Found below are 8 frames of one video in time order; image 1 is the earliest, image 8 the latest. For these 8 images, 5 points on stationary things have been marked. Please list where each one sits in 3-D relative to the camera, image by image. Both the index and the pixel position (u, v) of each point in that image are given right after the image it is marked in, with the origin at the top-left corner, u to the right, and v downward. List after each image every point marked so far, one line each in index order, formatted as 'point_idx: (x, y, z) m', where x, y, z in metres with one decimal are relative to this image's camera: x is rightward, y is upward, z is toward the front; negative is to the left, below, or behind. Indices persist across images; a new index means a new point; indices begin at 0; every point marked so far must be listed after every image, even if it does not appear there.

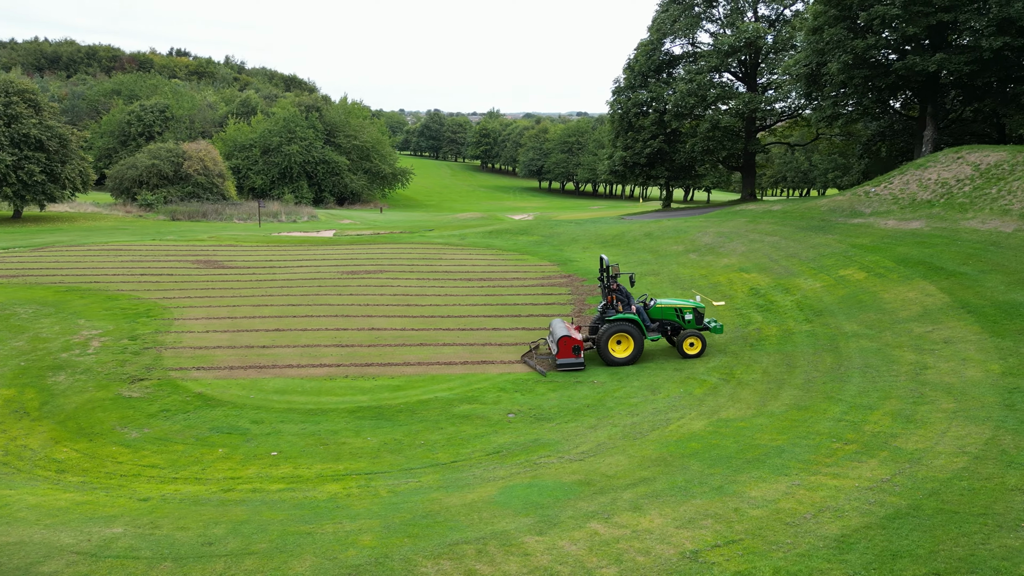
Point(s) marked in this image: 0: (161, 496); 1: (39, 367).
0: (-3.8, -2.3, +8.6) m
1: (-8.5, -1.4, +13.9) m
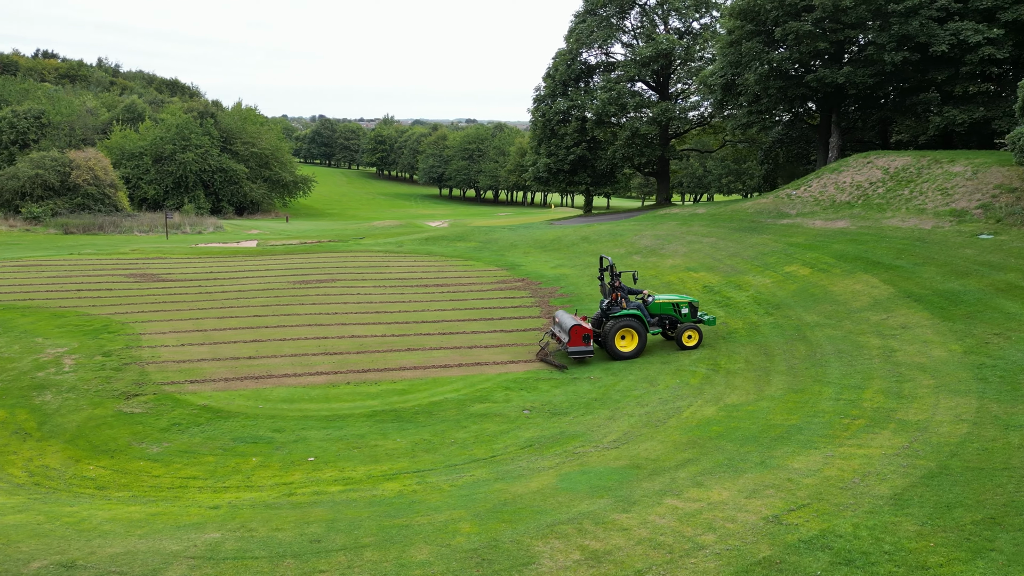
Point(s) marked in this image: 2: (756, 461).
0: (-3.1, -2.4, +8.6) m
1: (-8.5, -1.7, +13.2) m
2: (+2.9, -2.0, +9.1) m
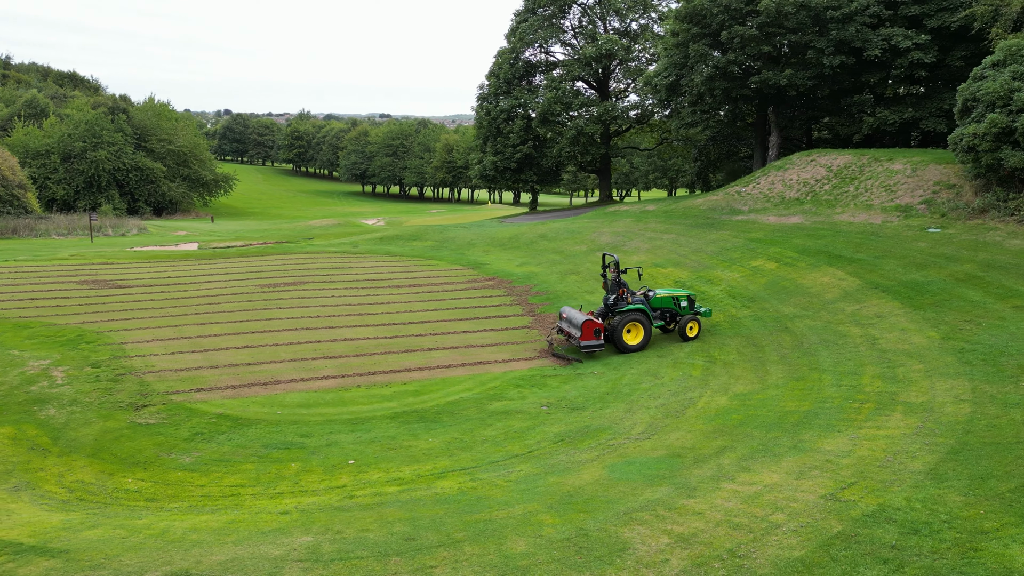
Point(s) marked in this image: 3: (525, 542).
0: (-2.4, -2.5, +8.7) m
1: (-8.2, -1.9, +12.8) m
2: (+3.5, -2.0, +9.8) m
3: (+0.1, -2.4, +7.3) m
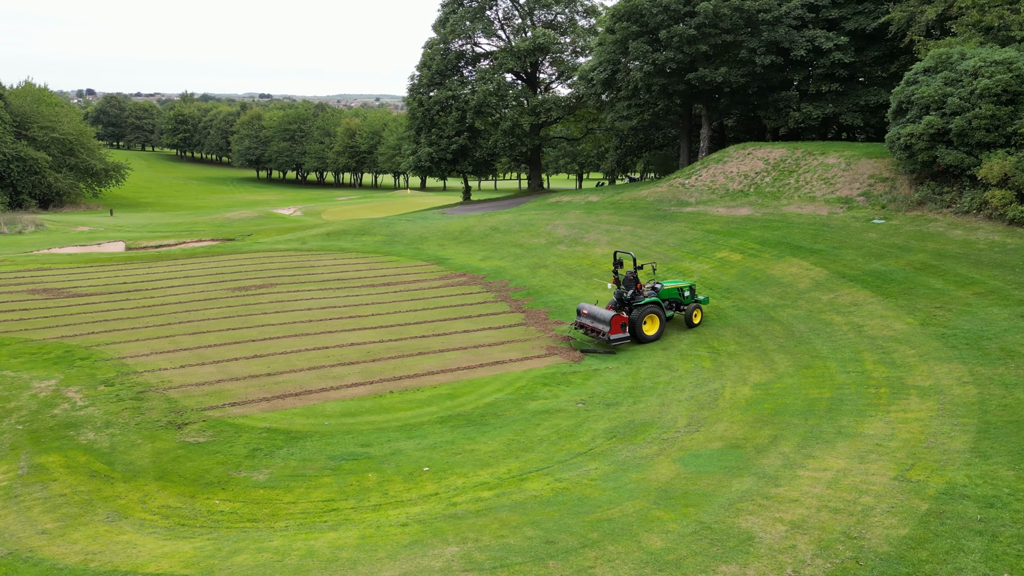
0: (-1.2, -2.7, +9.2) m
1: (-7.5, -2.2, +12.4) m
2: (+4.6, -2.0, +11.0) m
3: (+1.5, -2.6, +8.1) m
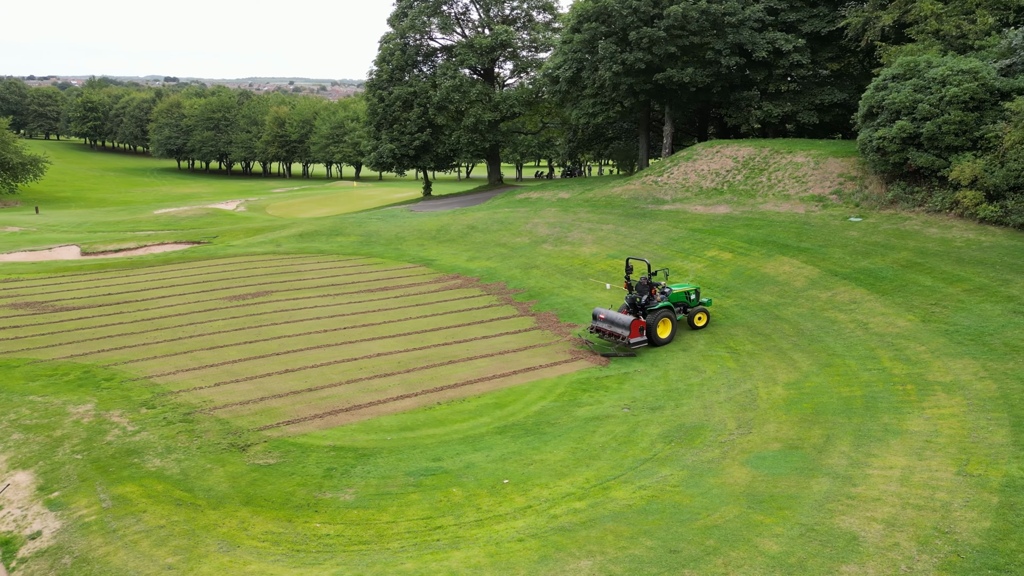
0: (+0.2, -3.1, +9.6) m
1: (-6.4, -2.7, +12.2) m
2: (+5.7, -2.2, +12.0) m
3: (+3.0, -2.9, +8.8) m
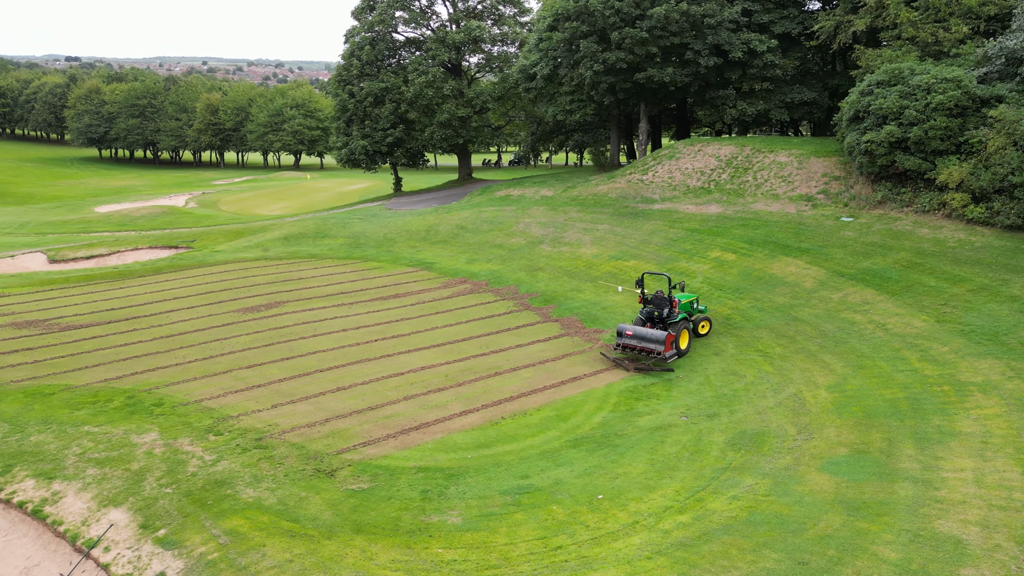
0: (+1.8, -3.5, +10.2) m
1: (-5.0, -3.2, +12.2) m
2: (+7.1, -2.4, +13.0) m
3: (+4.7, -3.2, +9.6) m
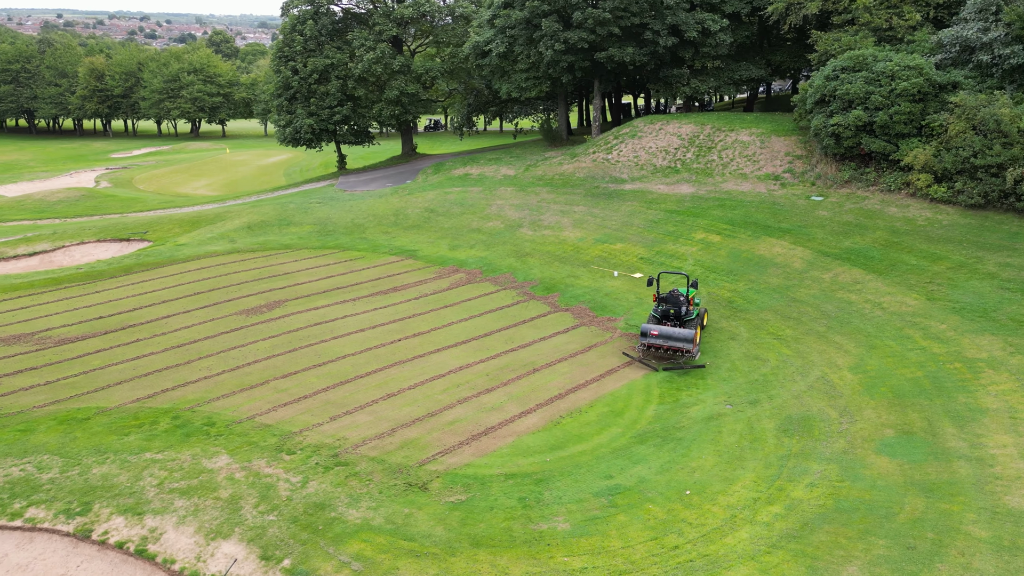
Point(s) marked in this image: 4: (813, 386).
0: (+3.6, -3.7, +11.1) m
1: (-3.4, -3.6, +12.3) m
2: (+8.4, -2.3, +14.5) m
3: (+6.5, -3.4, +10.9) m
4: (+6.3, -2.1, +16.4) m
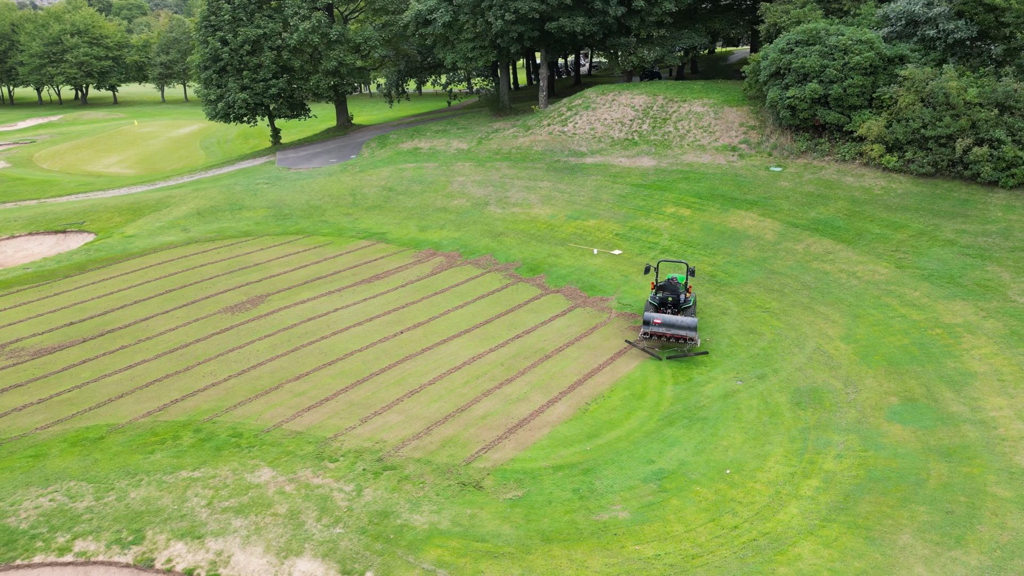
0: (+4.7, -3.6, +12.0) m
1: (-2.4, -3.8, +12.4) m
2: (+9.1, -1.7, +15.9) m
3: (+7.6, -3.1, +12.1) m
4: (+6.7, -1.6, +17.5) m
